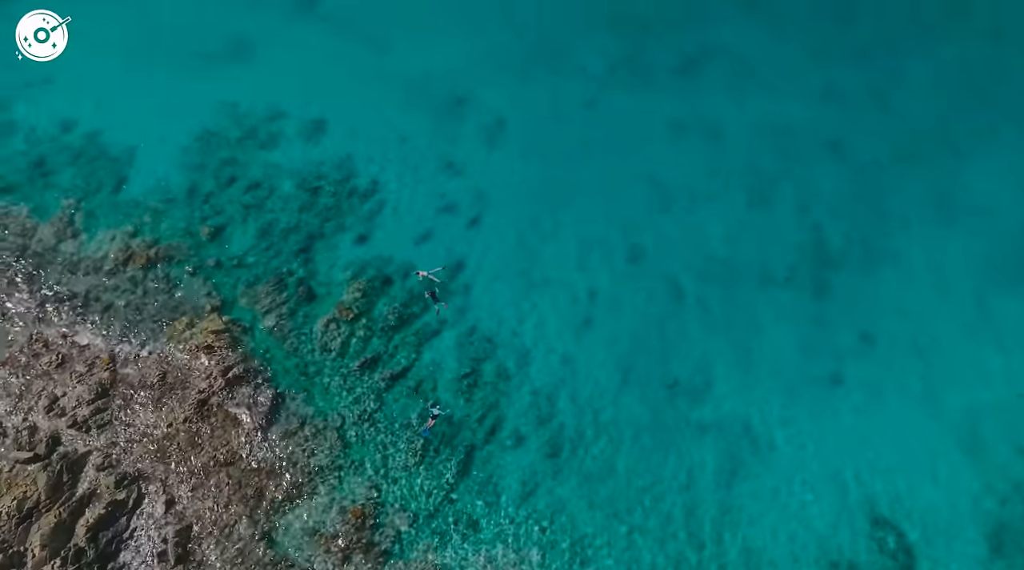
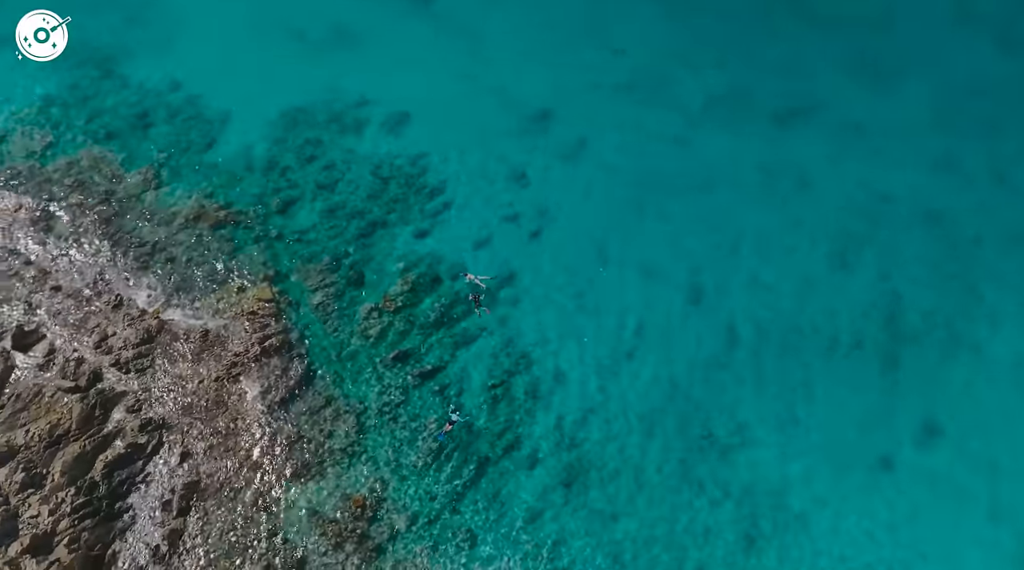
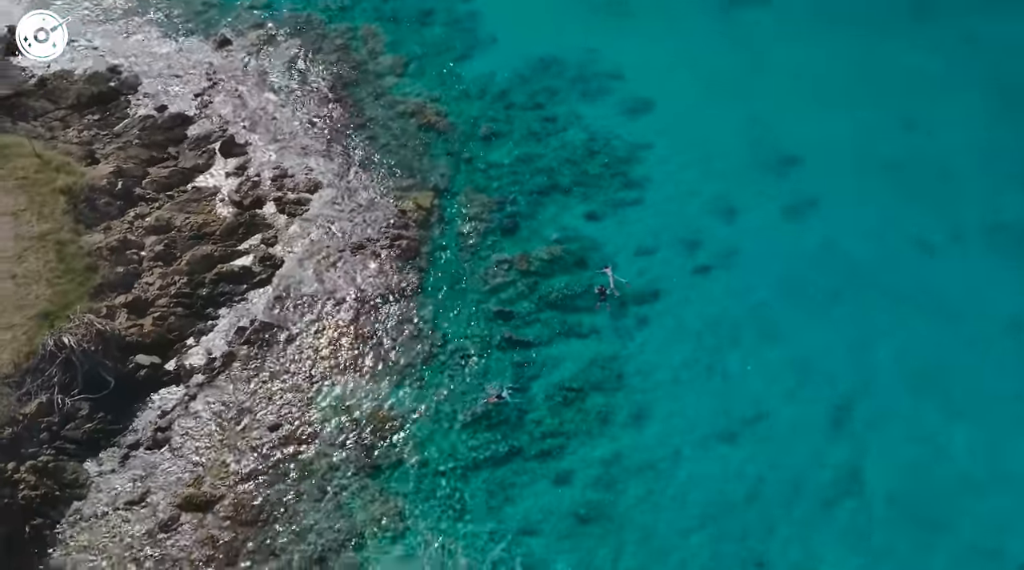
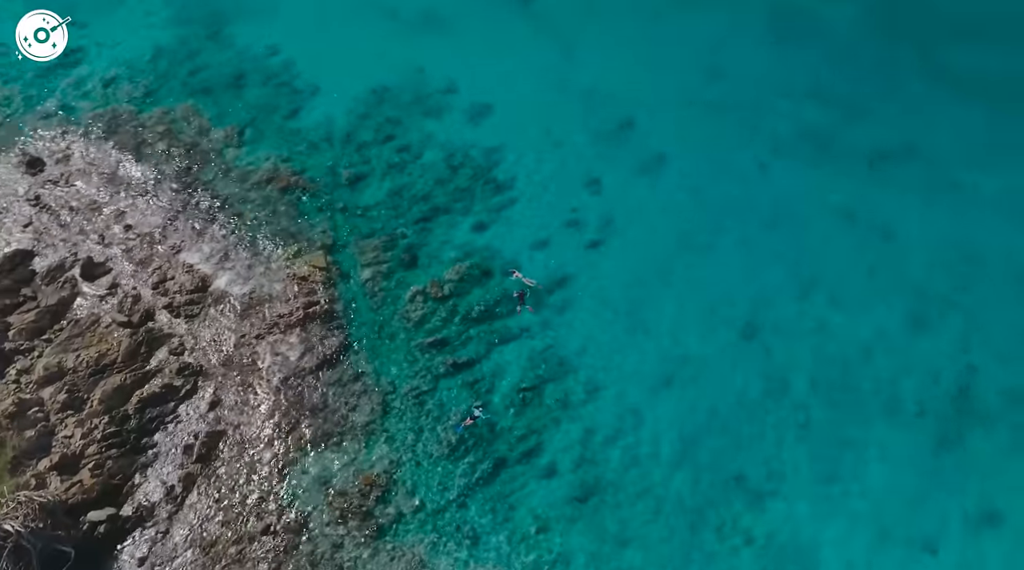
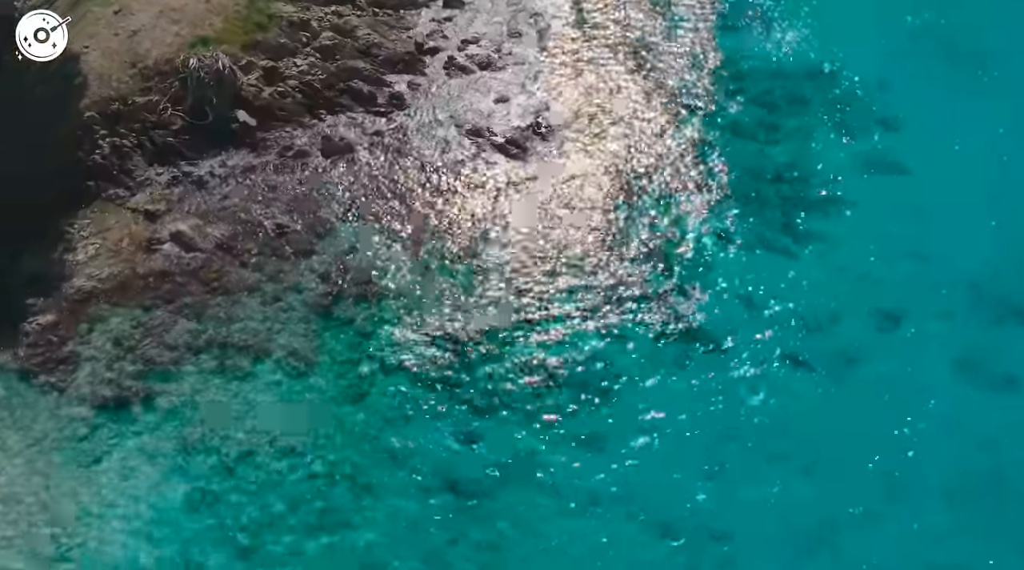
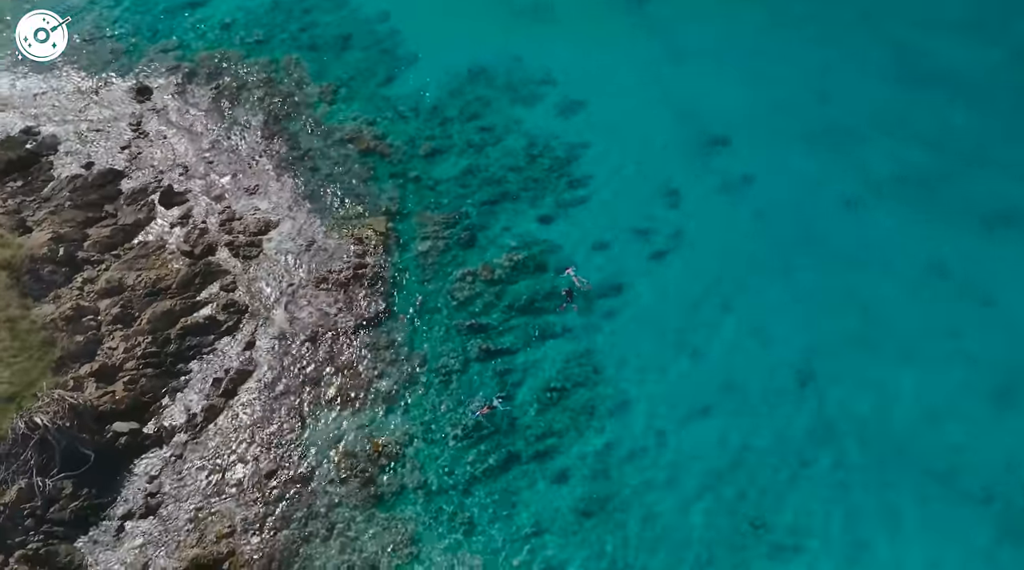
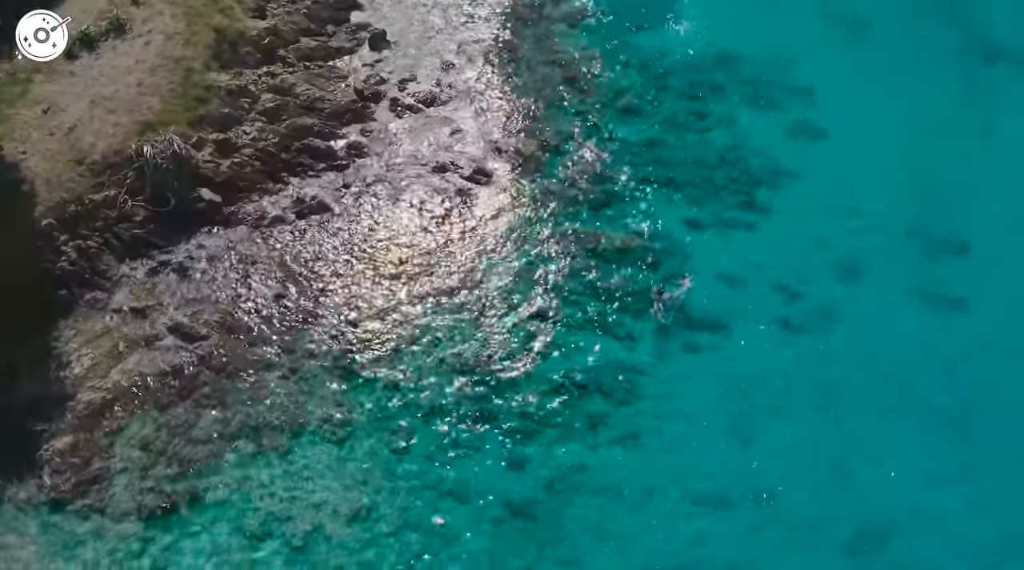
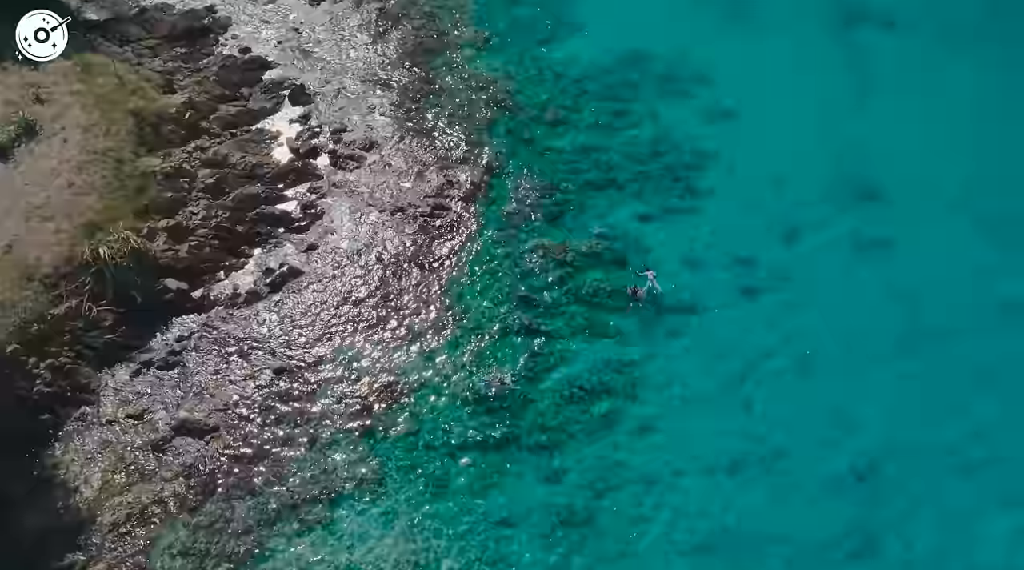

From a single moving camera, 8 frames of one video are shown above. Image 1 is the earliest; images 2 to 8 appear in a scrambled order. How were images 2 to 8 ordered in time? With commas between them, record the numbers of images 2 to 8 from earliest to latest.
2, 4, 6, 3, 8, 7, 5
